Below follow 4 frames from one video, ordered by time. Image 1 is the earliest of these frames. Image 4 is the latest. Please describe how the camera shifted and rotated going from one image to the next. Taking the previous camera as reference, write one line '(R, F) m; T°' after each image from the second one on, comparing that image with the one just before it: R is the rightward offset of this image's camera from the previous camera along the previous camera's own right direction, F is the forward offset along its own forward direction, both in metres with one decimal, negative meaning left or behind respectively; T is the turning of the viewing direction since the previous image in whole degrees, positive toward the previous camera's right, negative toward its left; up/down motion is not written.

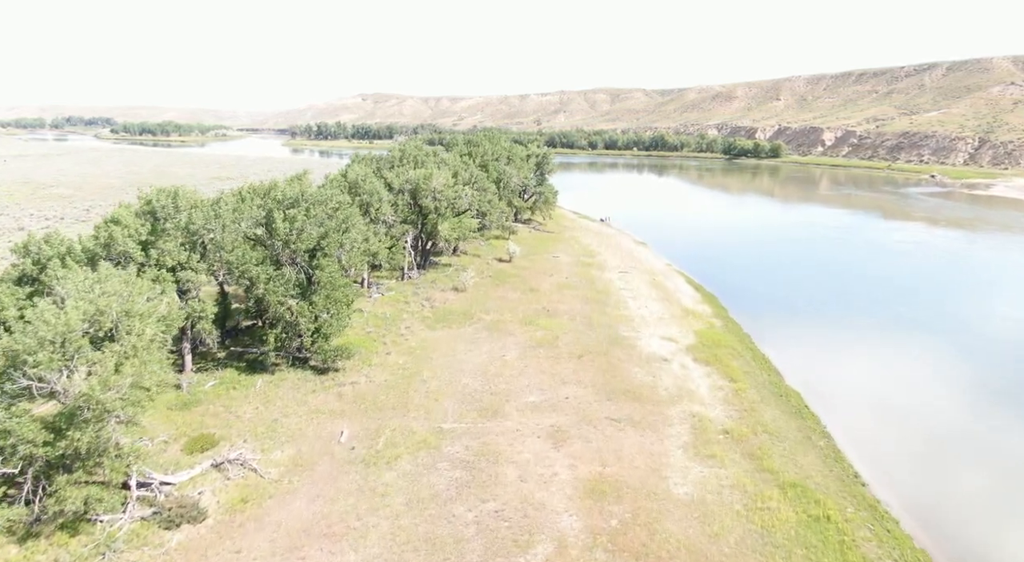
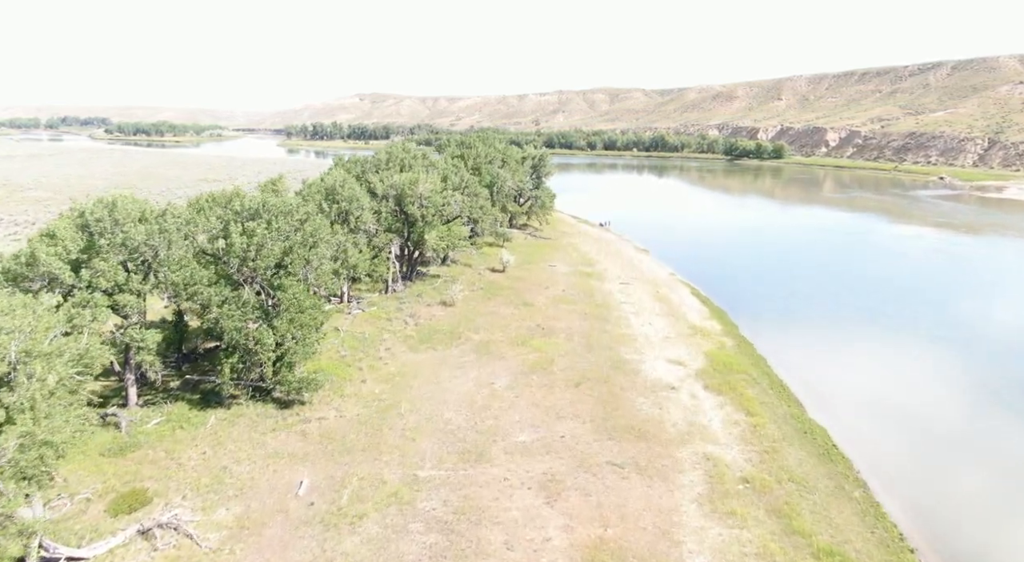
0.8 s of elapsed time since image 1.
(+0.4, +3.5) m; 0°
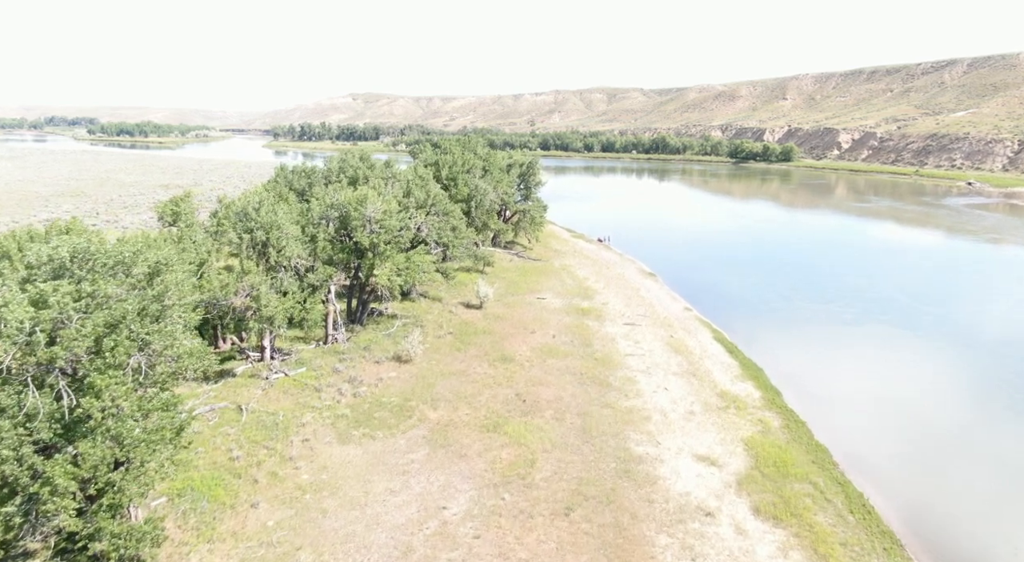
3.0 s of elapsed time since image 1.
(+1.1, +9.7) m; 0°
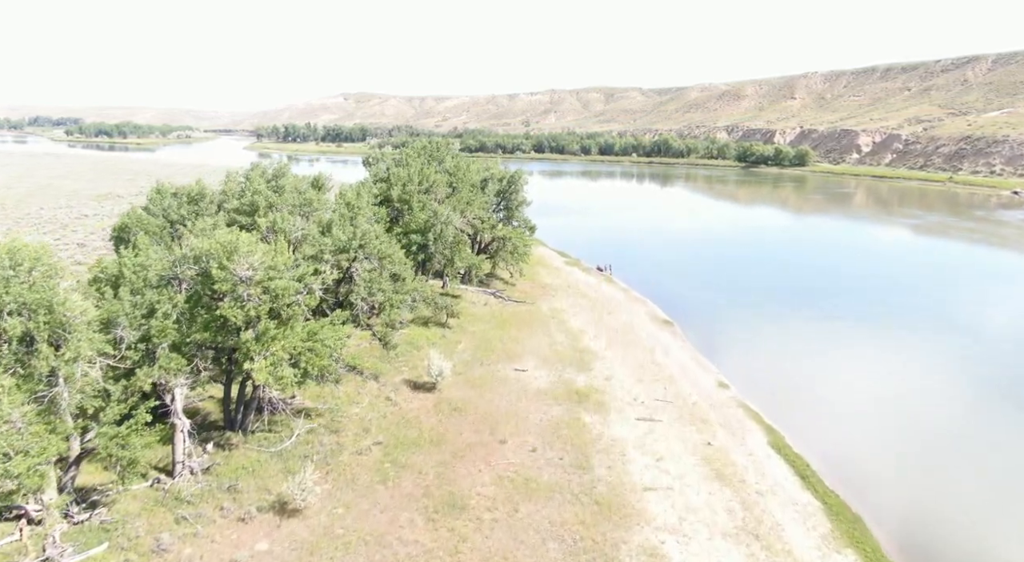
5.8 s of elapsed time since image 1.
(+1.4, +12.5) m; 0°
